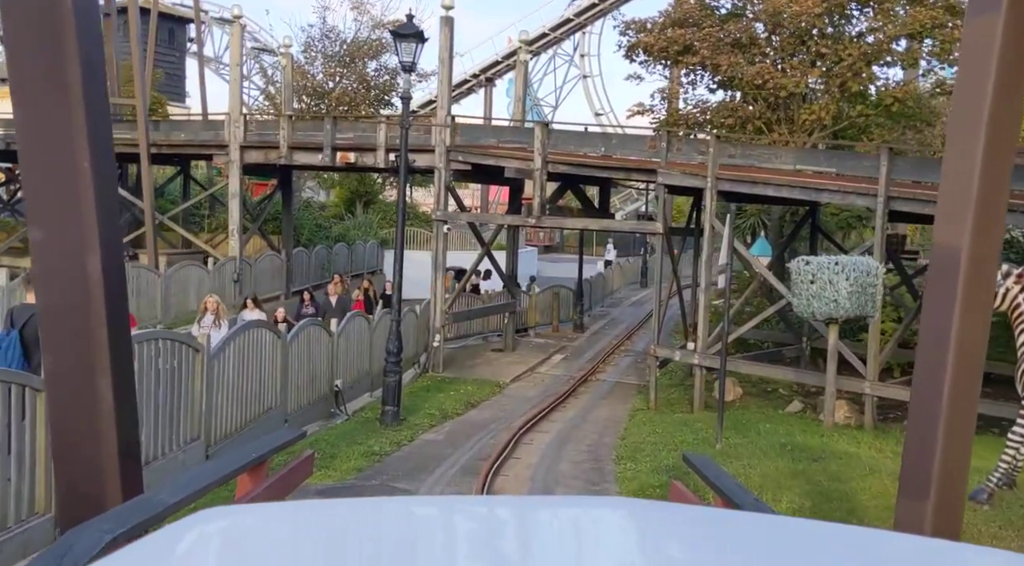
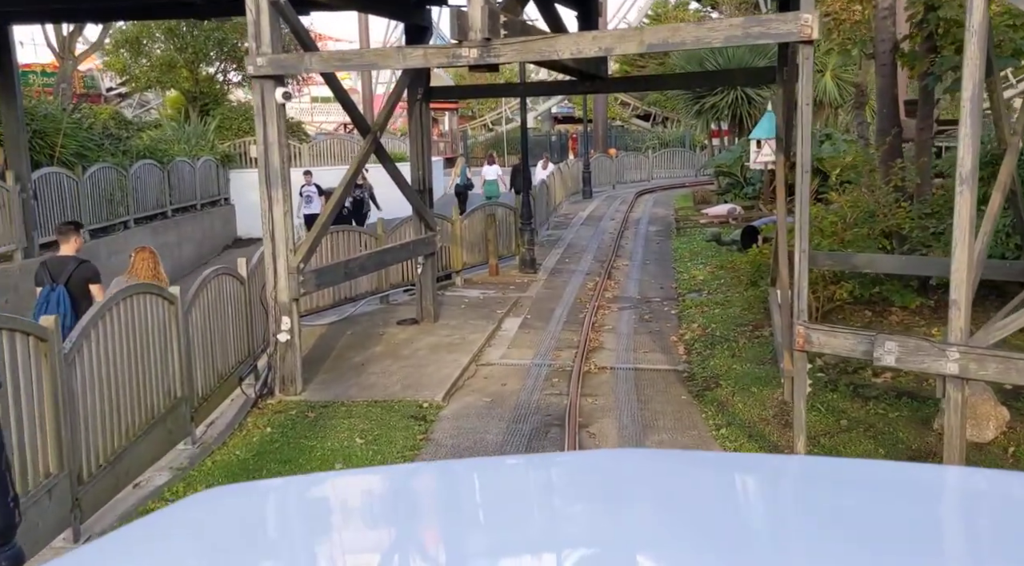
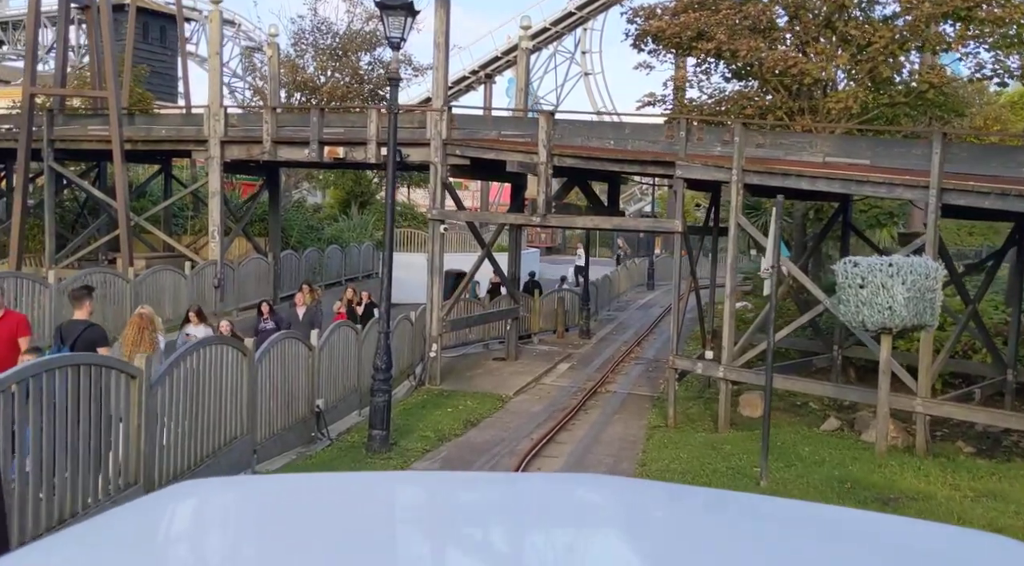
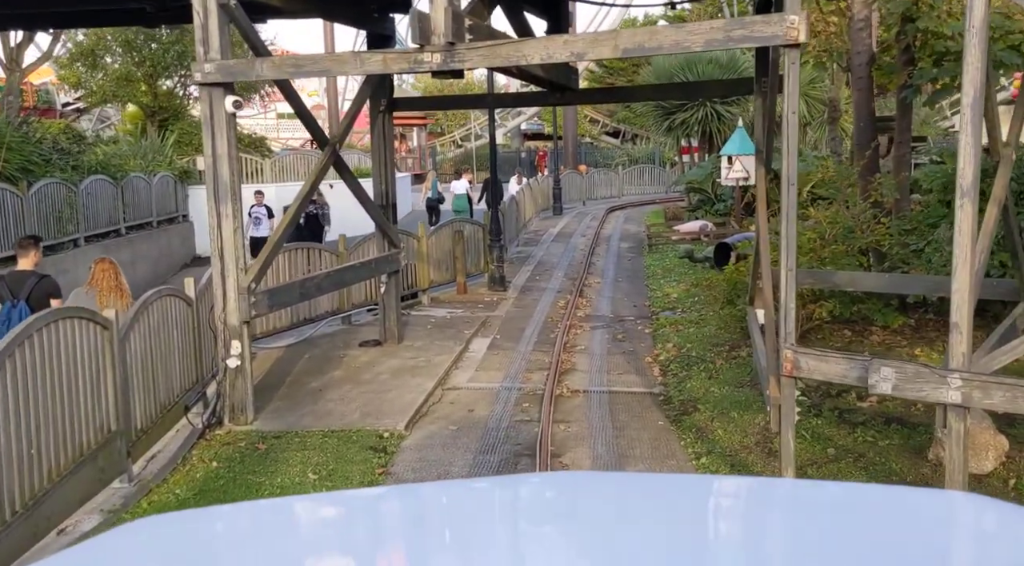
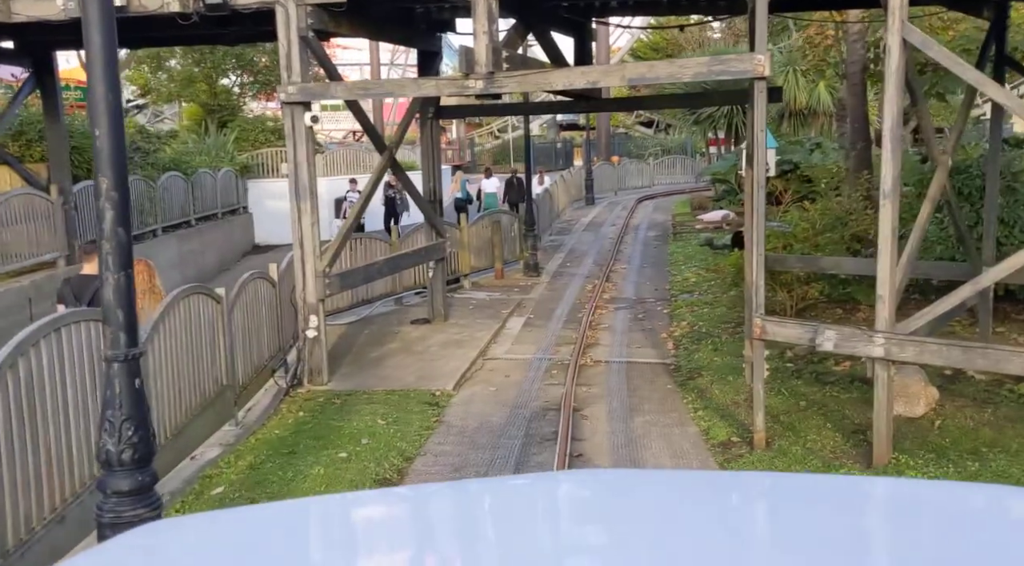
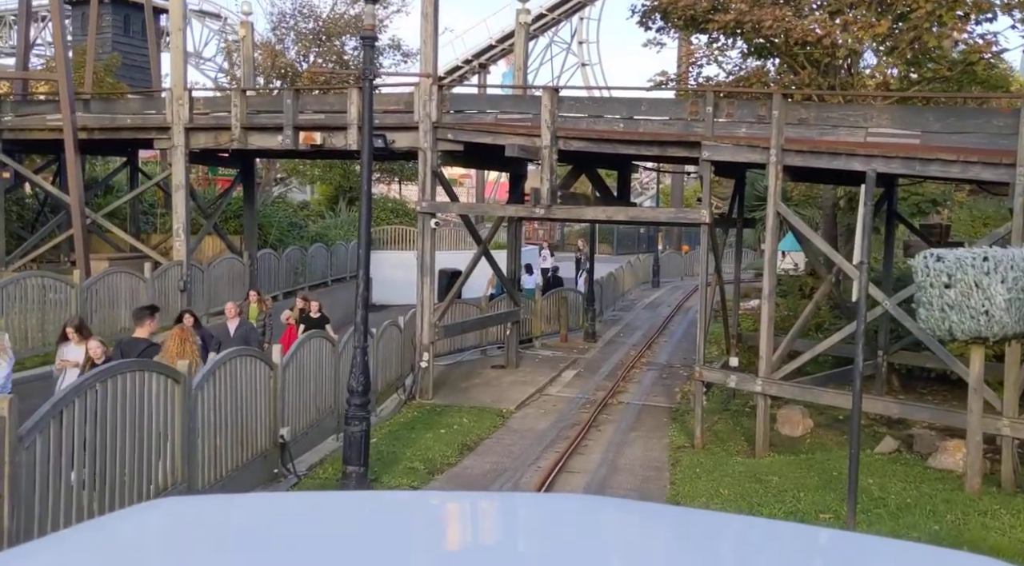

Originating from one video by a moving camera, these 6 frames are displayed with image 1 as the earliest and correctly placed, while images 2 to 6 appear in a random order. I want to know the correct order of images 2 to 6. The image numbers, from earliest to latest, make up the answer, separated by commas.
3, 6, 5, 2, 4
